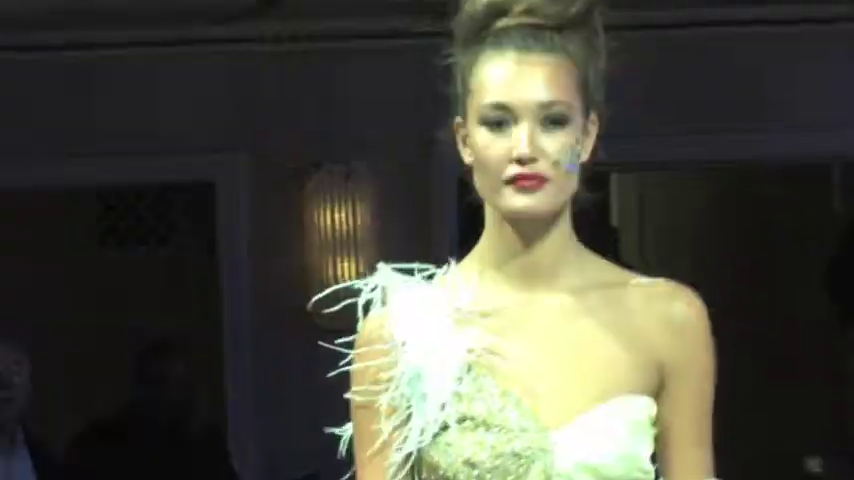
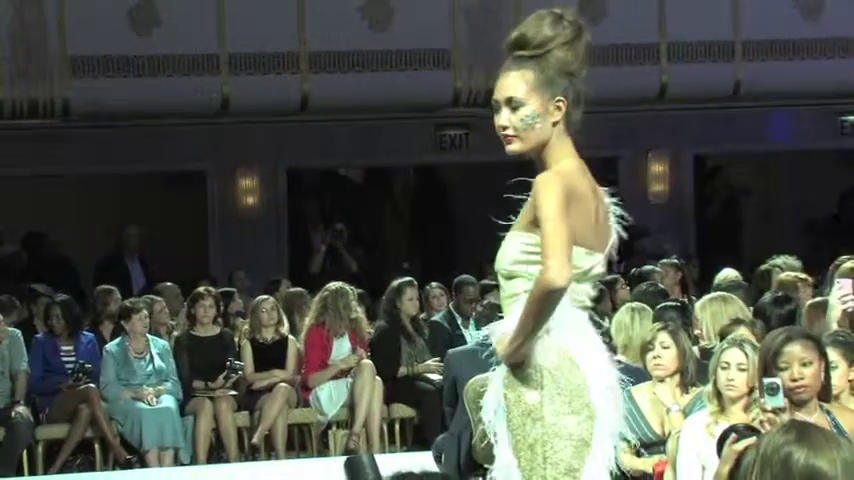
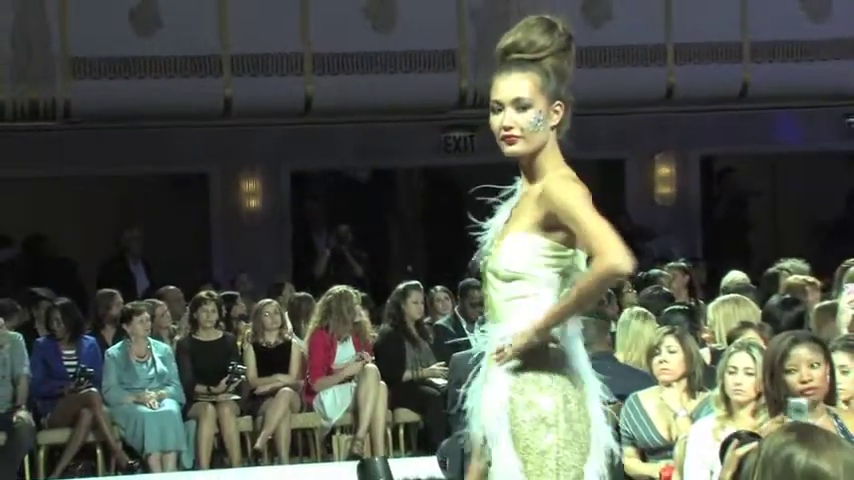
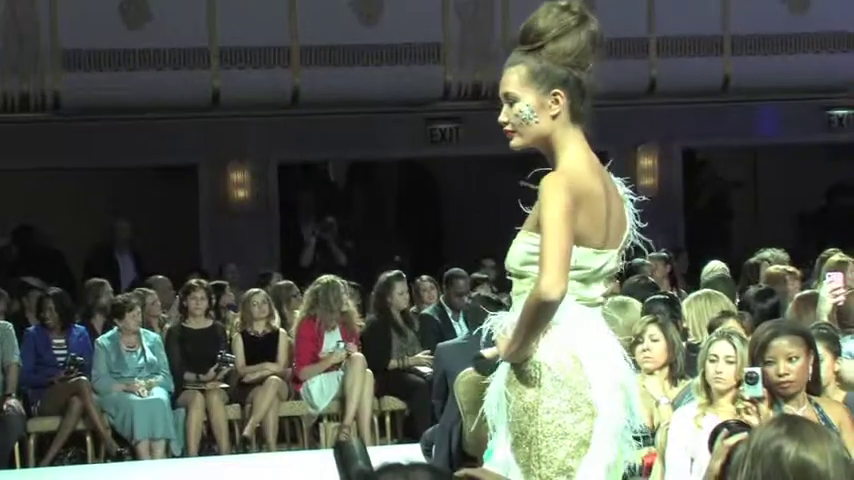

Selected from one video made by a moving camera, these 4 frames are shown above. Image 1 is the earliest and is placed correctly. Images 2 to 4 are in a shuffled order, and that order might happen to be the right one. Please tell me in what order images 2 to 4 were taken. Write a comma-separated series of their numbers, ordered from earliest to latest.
3, 2, 4
